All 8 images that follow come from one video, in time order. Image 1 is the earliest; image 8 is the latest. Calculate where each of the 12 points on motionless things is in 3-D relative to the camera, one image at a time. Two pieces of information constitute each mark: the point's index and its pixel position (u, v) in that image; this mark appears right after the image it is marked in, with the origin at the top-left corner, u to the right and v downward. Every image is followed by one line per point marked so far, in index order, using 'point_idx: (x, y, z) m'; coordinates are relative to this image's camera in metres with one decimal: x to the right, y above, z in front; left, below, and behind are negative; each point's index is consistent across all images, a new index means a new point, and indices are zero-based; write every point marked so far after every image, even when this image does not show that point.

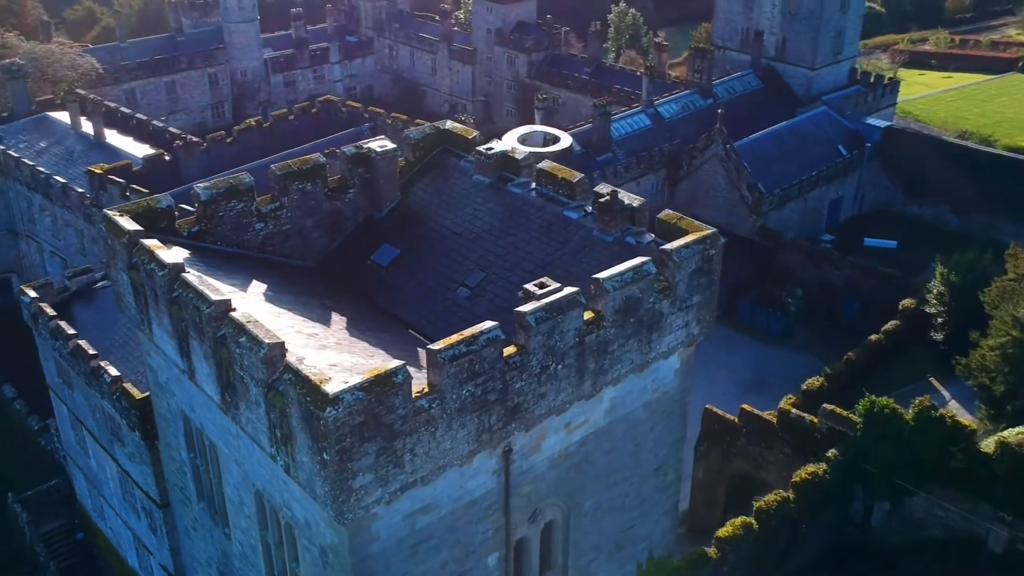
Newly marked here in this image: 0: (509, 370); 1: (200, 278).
0: (0.0, -1.2, +14.0) m
1: (-4.8, +0.1, +15.0) m
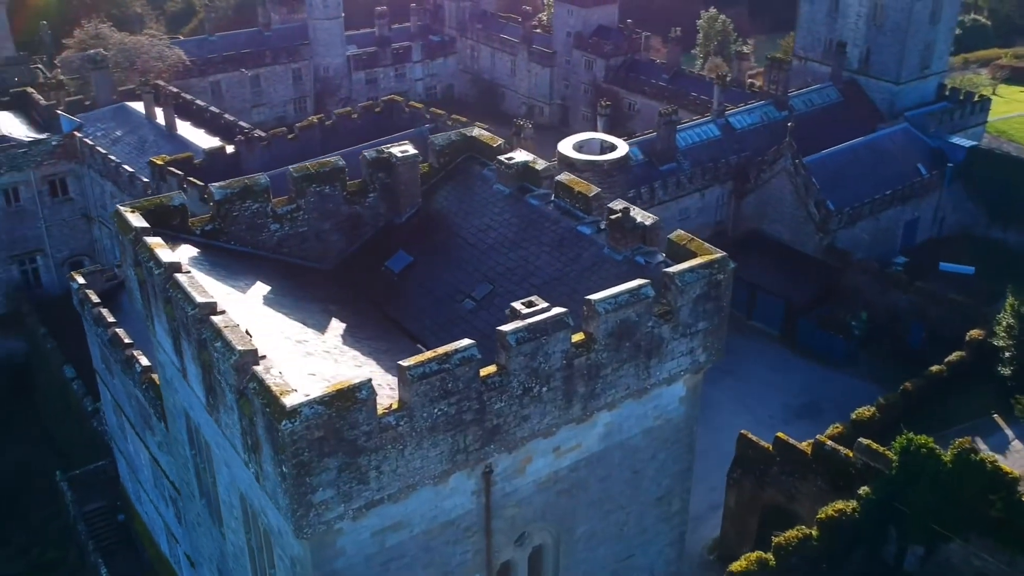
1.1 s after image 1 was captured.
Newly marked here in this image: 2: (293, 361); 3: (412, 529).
0: (-0.3, -1.4, +13.5) m
1: (-4.9, +0.1, +15.1) m
2: (-3.2, -1.1, +14.3) m
3: (-1.4, -3.5, +14.1) m
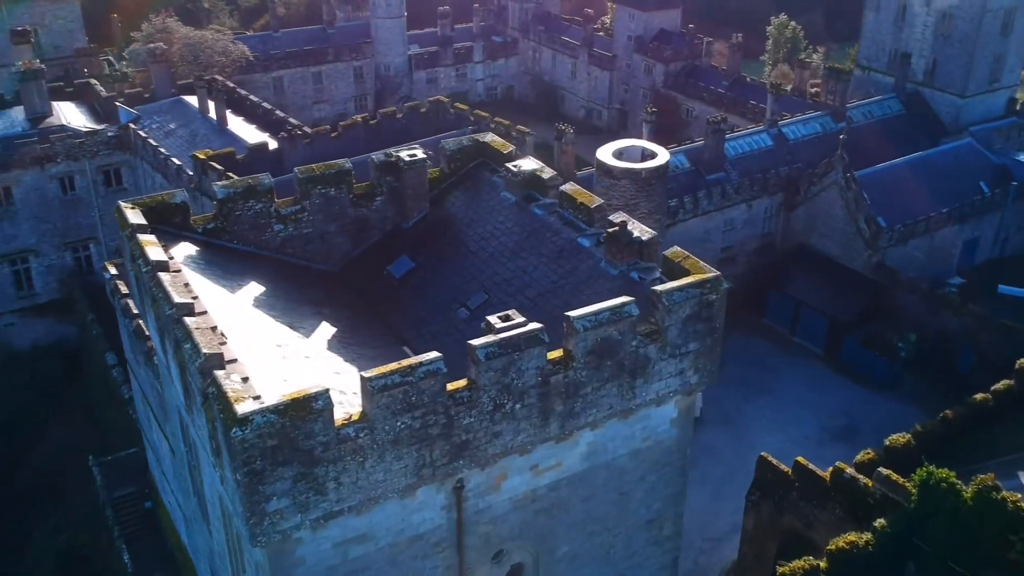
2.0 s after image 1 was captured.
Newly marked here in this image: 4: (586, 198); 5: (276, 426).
0: (-0.8, -1.6, +13.2) m
1: (-5.2, +0.1, +15.1) m
2: (-3.6, -1.1, +14.2) m
3: (-1.9, -3.6, +13.8) m
4: (+1.3, +1.6, +17.8) m
5: (-2.9, -1.7, +11.9) m
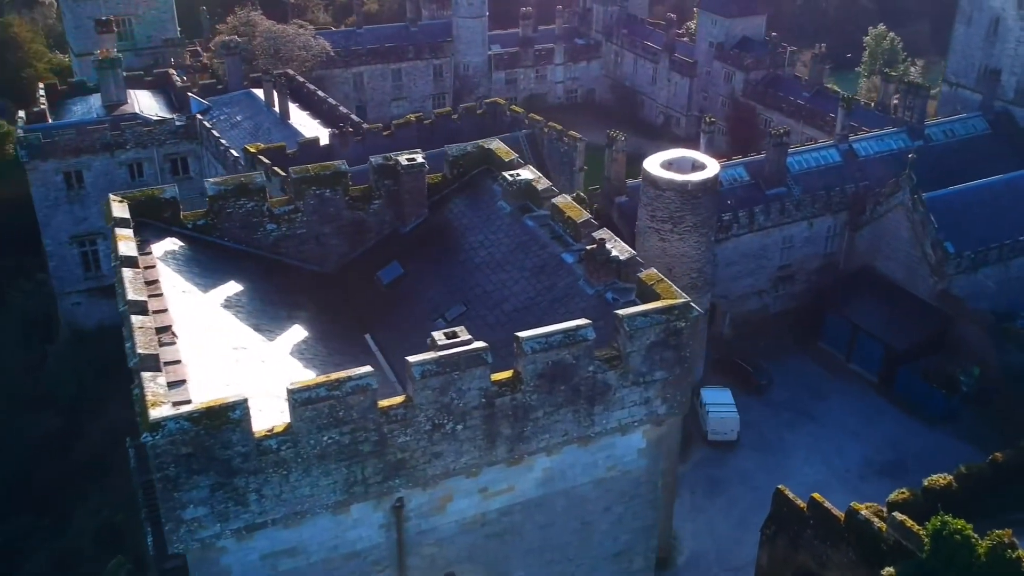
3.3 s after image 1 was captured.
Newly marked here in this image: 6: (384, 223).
0: (-1.6, -1.8, +12.8) m
1: (-5.7, +0.2, +15.0) m
2: (-4.3, -1.1, +14.1) m
3: (-2.8, -3.7, +13.5) m
4: (+1.1, +1.3, +17.1) m
5: (-3.8, -1.7, +11.7) m
6: (-2.6, +1.3, +19.7) m
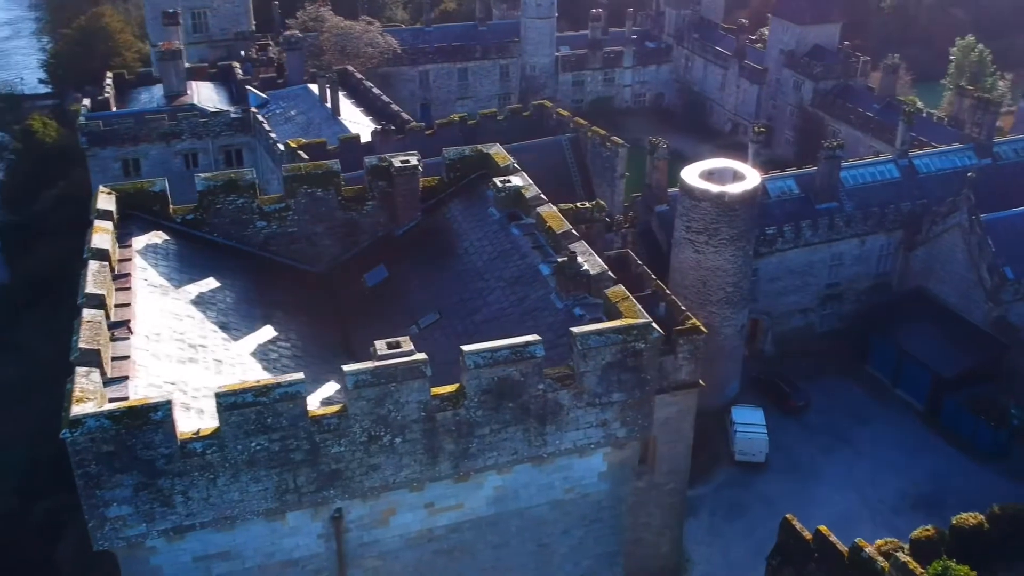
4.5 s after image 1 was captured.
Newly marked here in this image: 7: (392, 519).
0: (-2.5, -1.8, +12.5) m
1: (-6.2, +0.3, +15.1) m
2: (-5.0, -1.1, +14.0) m
3: (-3.6, -3.7, +13.3) m
4: (+0.8, +1.1, +16.6) m
5: (-4.7, -1.7, +11.6) m
6: (-2.7, +1.3, +19.5) m
7: (-1.7, -3.3, +13.8) m
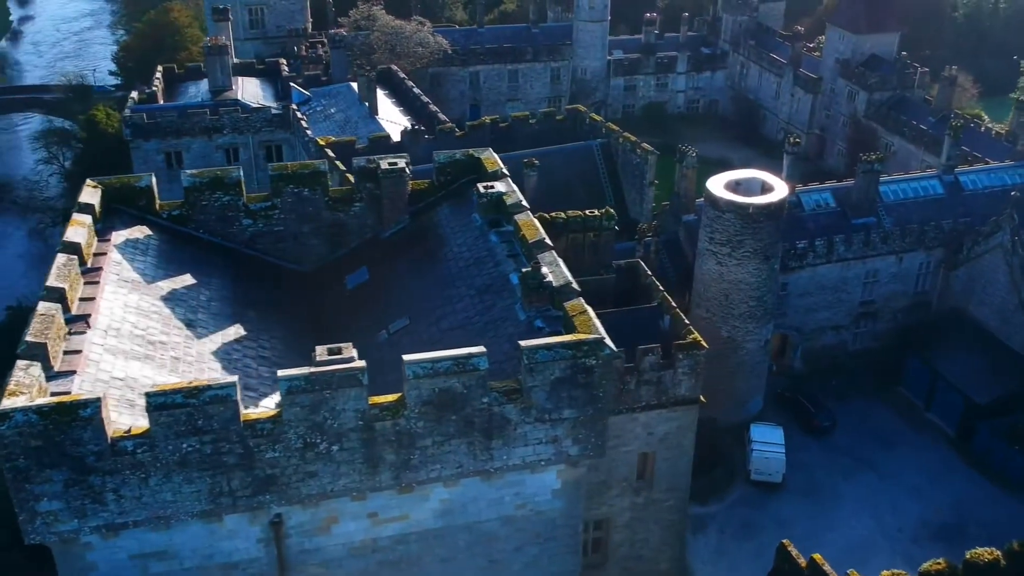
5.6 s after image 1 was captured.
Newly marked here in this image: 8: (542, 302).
0: (-3.3, -1.9, +12.4) m
1: (-6.8, +0.4, +15.2) m
2: (-5.6, -1.0, +14.0) m
3: (-4.5, -3.7, +13.3) m
4: (+0.3, +0.9, +16.2) m
5: (-5.6, -1.7, +11.6) m
6: (-2.9, +1.2, +19.3) m
7: (-2.5, -3.3, +13.6) m
8: (+0.4, -0.2, +14.7) m
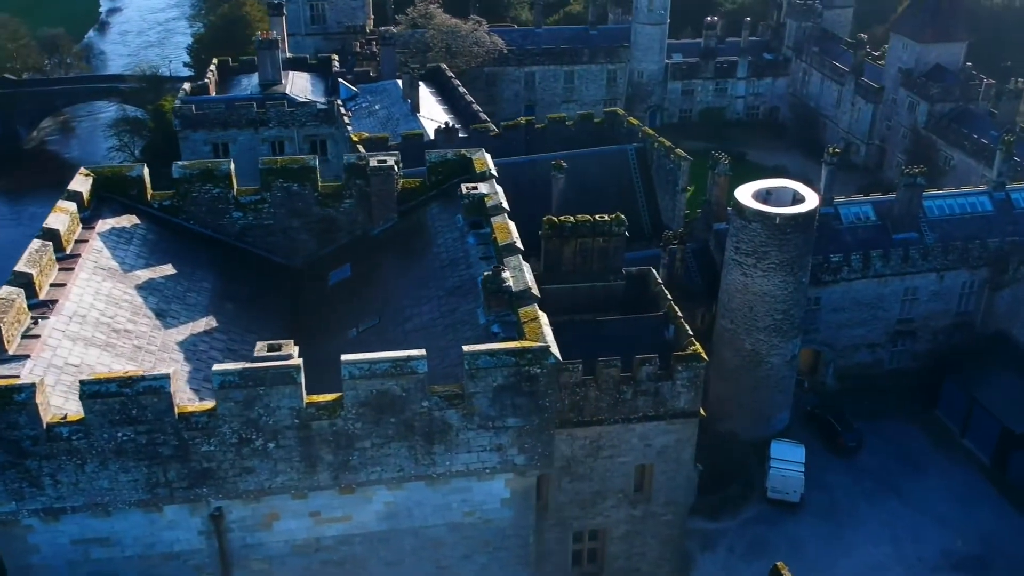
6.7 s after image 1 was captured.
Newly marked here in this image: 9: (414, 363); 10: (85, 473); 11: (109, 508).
0: (-4.1, -1.8, +12.4) m
1: (-7.3, +0.6, +15.5) m
2: (-6.3, -0.9, +14.2) m
3: (-5.3, -3.6, +13.4) m
4: (-0.1, +0.9, +16.0) m
5: (-6.5, -1.5, +11.8) m
6: (-3.1, +1.3, +19.3) m
7: (-3.3, -3.3, +13.6) m
8: (-0.2, -0.3, +14.5) m
9: (-1.3, -1.0, +12.5) m
10: (-5.4, -2.4, +12.4) m
11: (-5.3, -2.9, +12.9) m
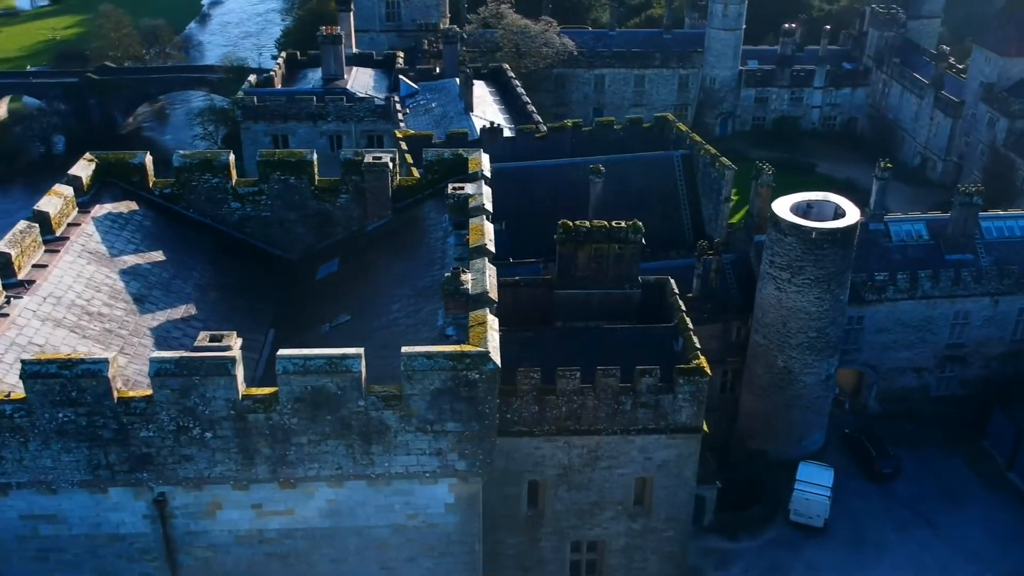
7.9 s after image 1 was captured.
0: (-4.9, -1.6, +12.6) m
1: (-7.8, +1.0, +15.9) m
2: (-6.9, -0.6, +14.6) m
3: (-6.1, -3.3, +13.6) m
4: (-0.5, +0.8, +15.8) m
5: (-7.3, -1.2, +12.2) m
6: (-3.2, +1.4, +19.4) m
7: (-4.1, -3.1, +13.7) m
8: (-0.8, -0.3, +14.3) m
9: (-2.1, -0.9, +12.4) m
10: (-6.3, -2.1, +12.7) m
11: (-6.1, -2.7, +13.1) m
